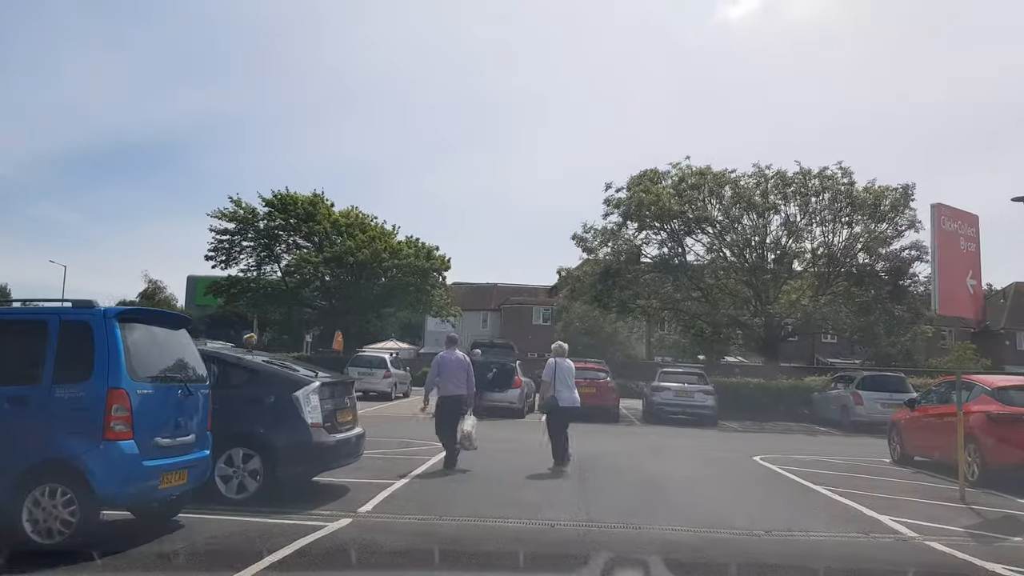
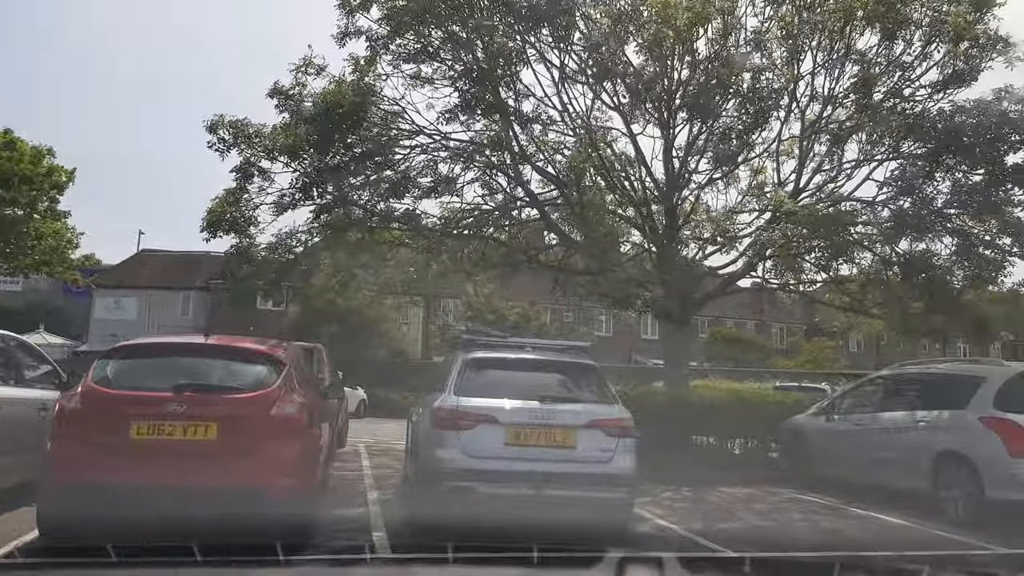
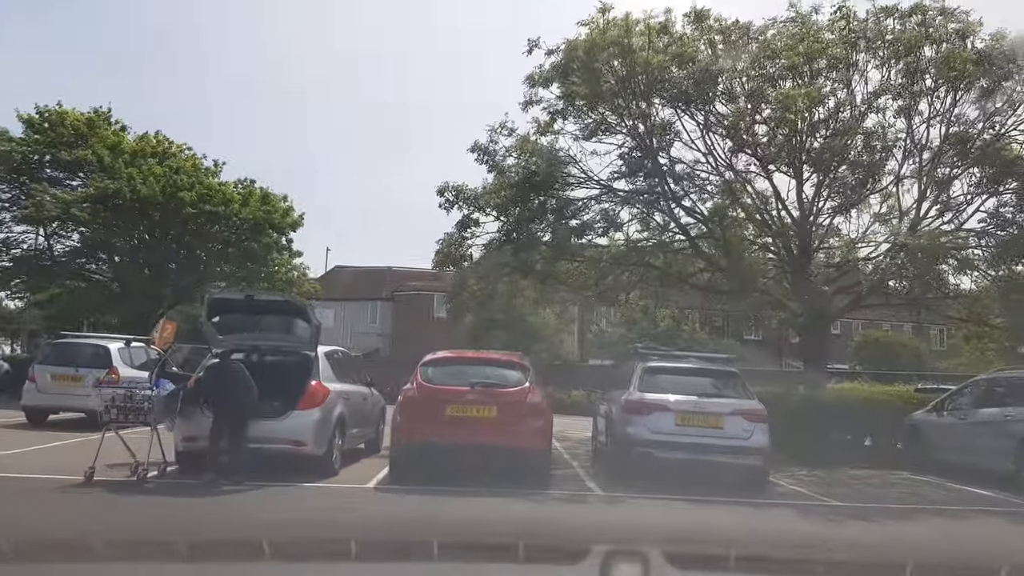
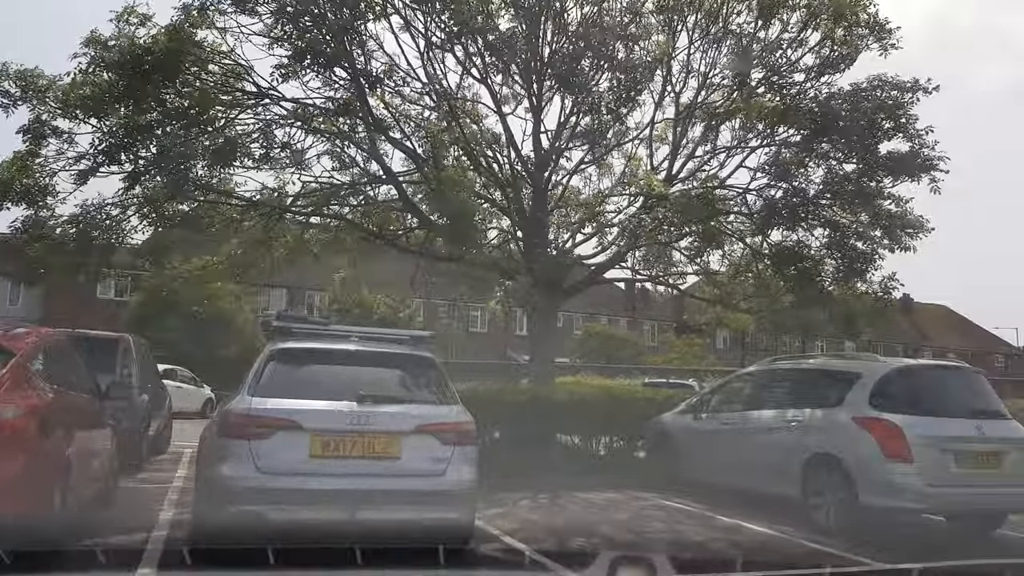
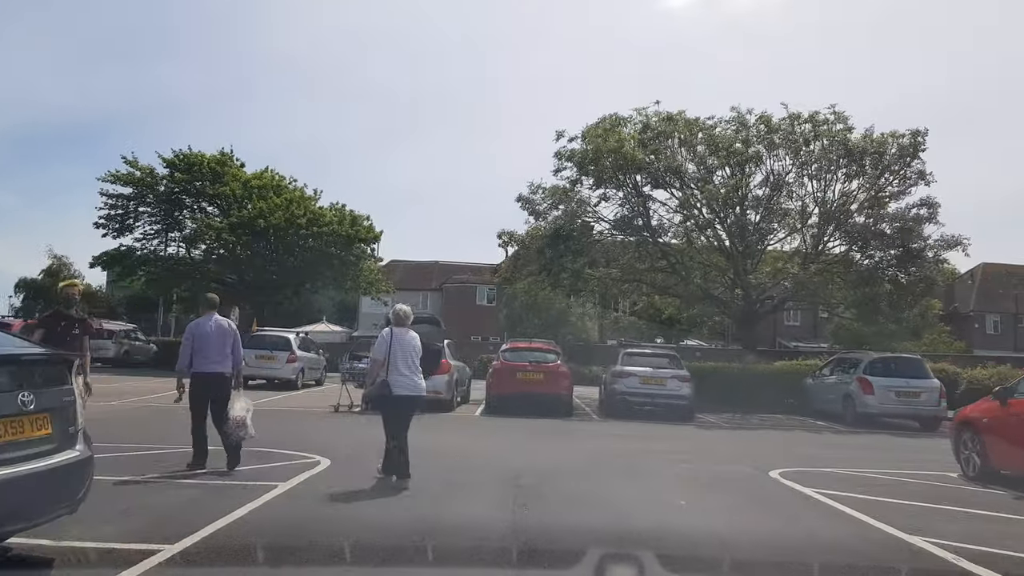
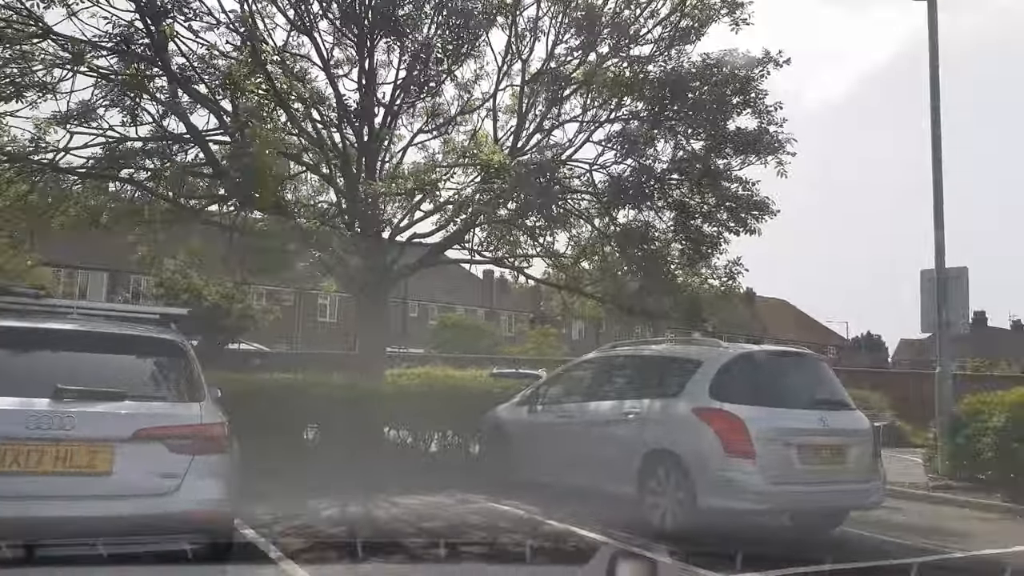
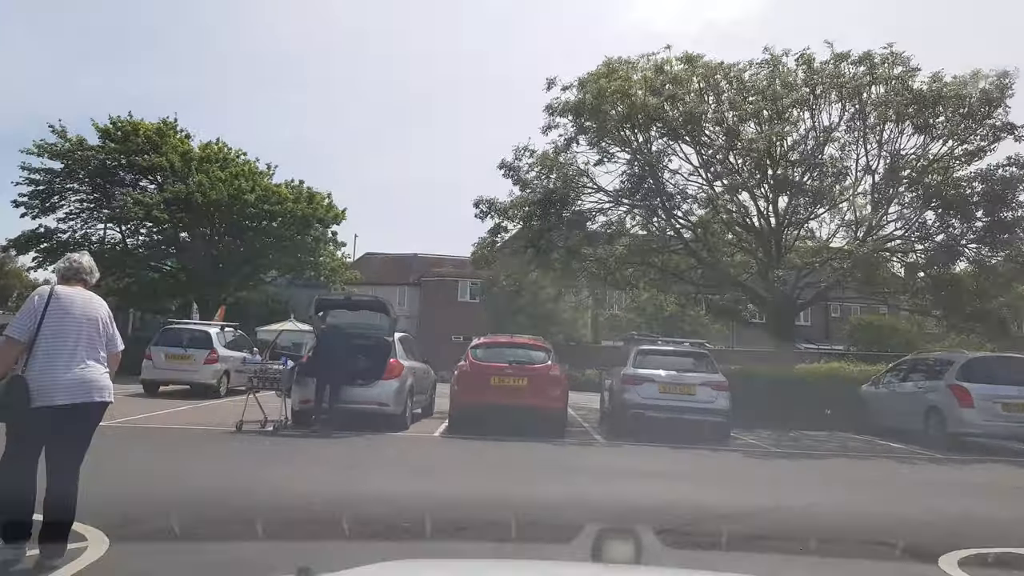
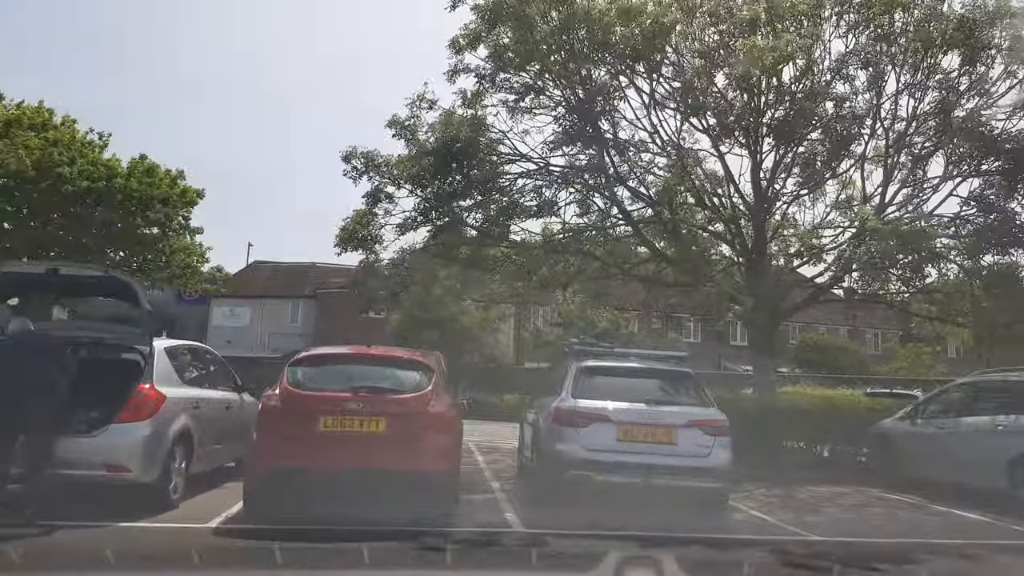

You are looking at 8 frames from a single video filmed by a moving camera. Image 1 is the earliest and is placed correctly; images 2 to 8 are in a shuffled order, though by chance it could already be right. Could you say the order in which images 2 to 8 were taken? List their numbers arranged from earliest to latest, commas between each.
5, 7, 3, 8, 2, 4, 6
